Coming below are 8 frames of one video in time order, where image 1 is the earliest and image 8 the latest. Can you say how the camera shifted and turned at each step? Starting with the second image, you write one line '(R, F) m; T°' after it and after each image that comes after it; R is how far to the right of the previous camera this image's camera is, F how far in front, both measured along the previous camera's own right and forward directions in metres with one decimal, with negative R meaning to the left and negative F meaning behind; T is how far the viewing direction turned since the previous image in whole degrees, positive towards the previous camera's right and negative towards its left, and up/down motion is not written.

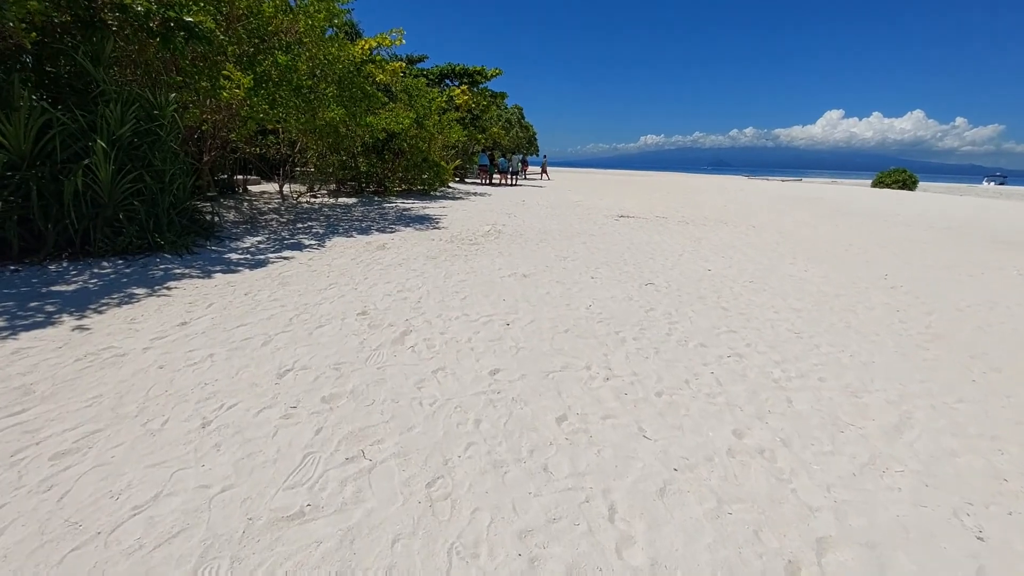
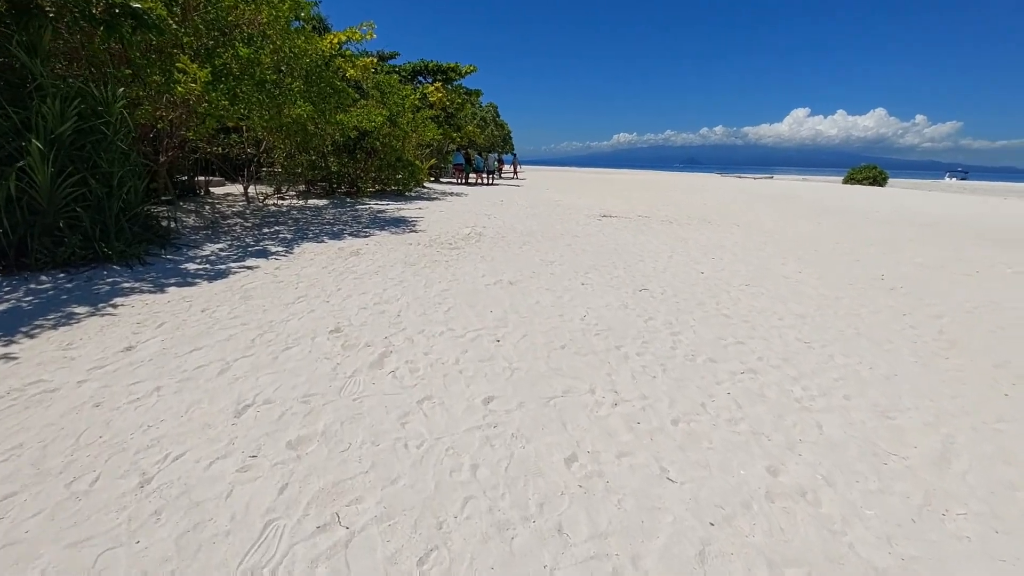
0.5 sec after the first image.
(-0.1, +0.4) m; +3°
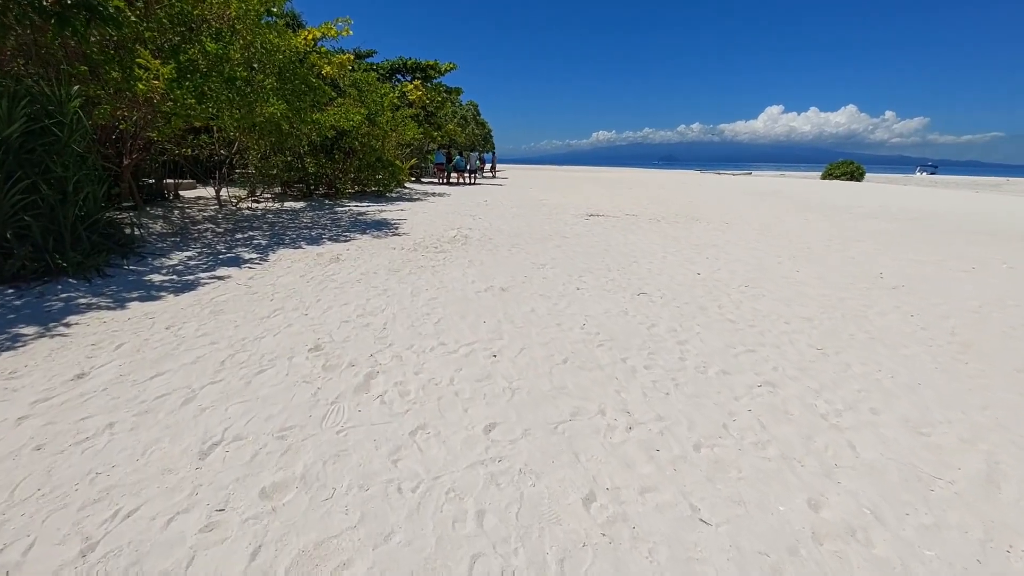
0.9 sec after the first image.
(-0.1, +0.3) m; +2°
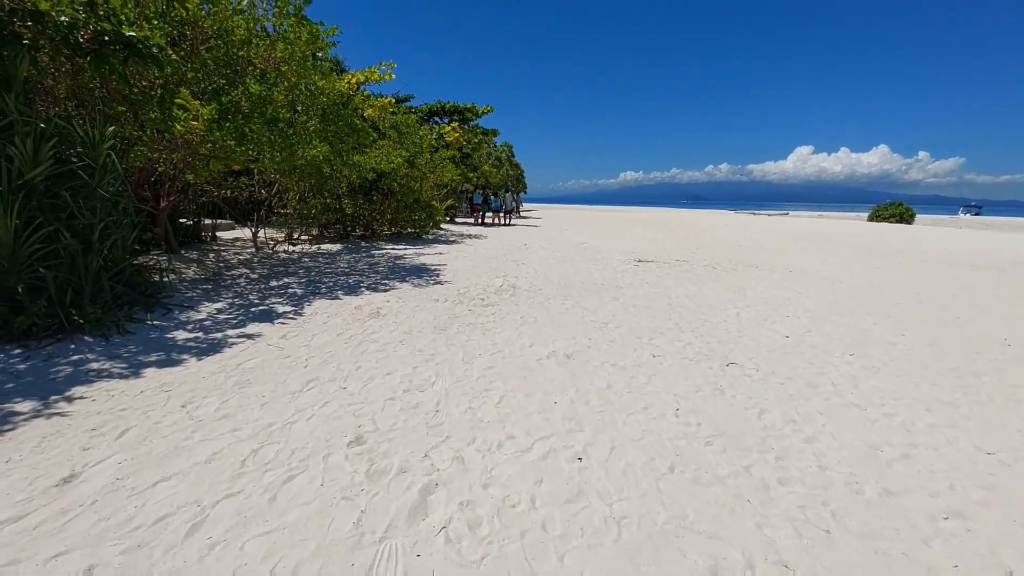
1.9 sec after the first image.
(-0.3, +0.7) m; -3°
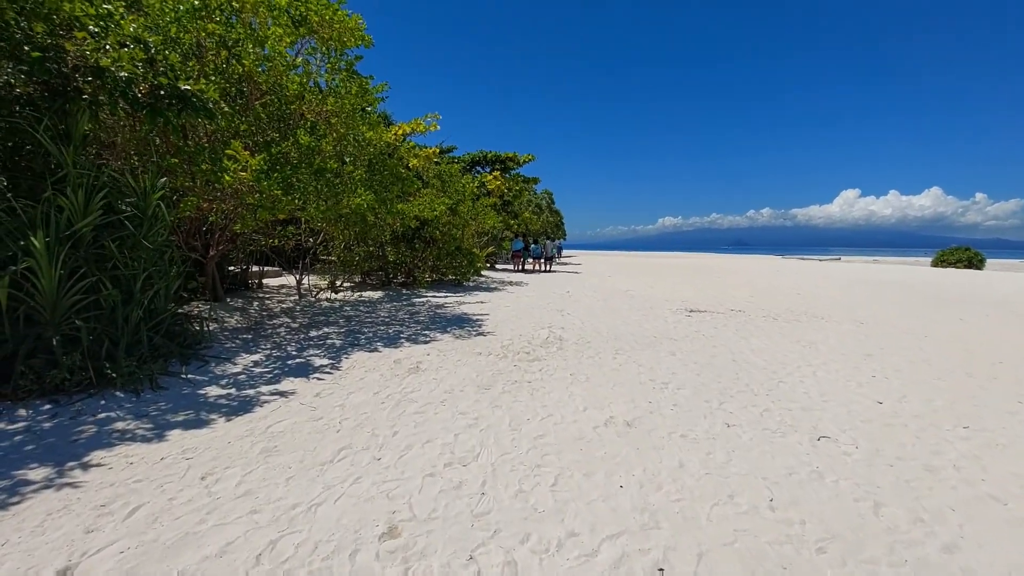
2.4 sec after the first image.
(-0.1, +0.4) m; -4°
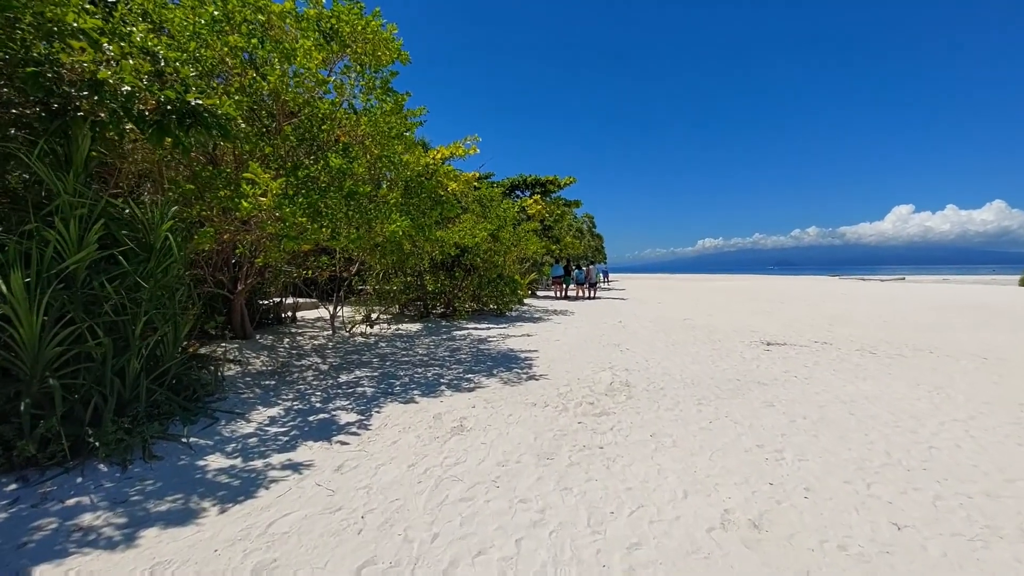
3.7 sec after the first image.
(-0.2, +1.0) m; -4°
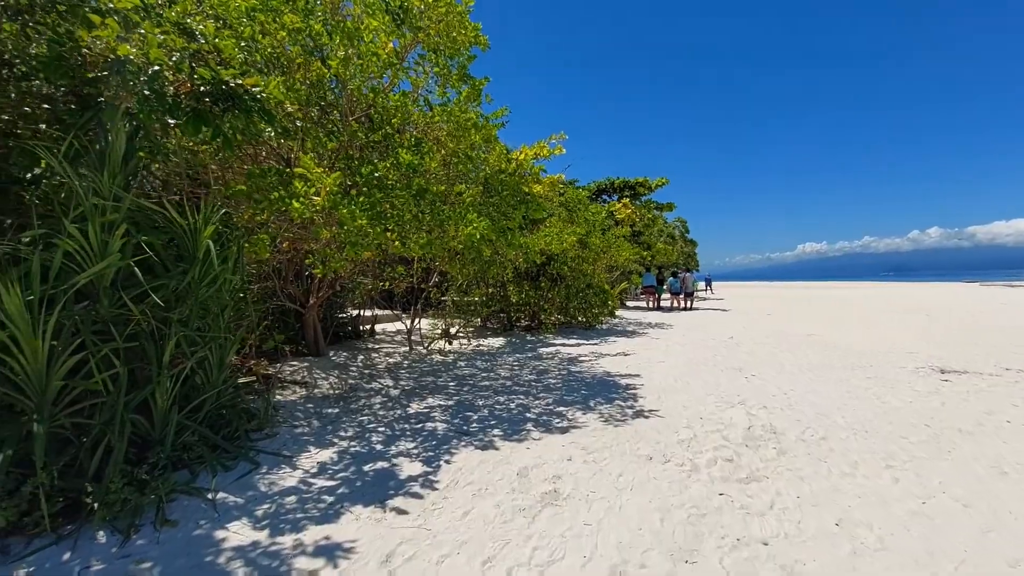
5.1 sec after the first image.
(-0.2, +1.1) m; -9°
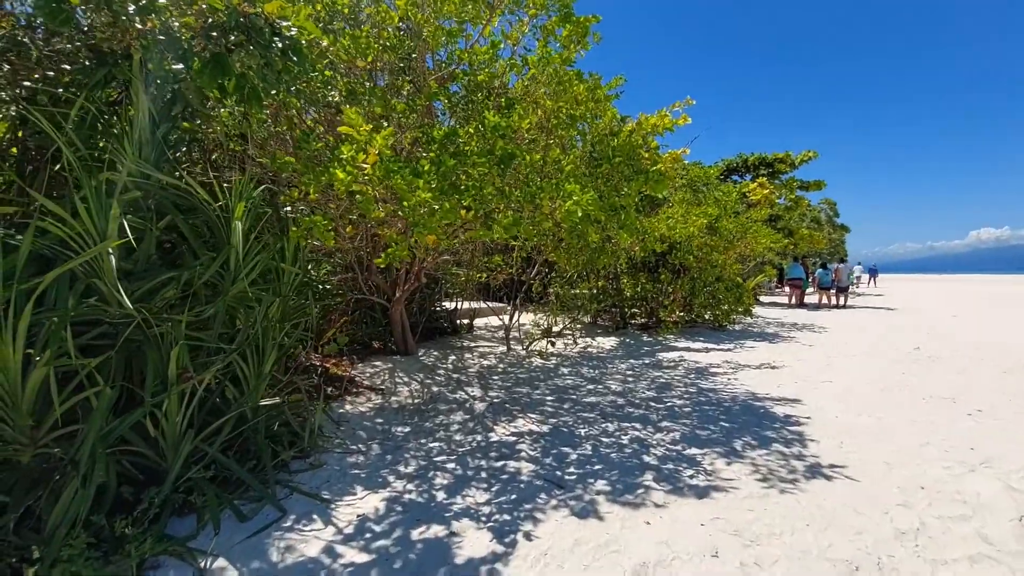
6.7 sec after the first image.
(0.0, +1.2) m; -13°
